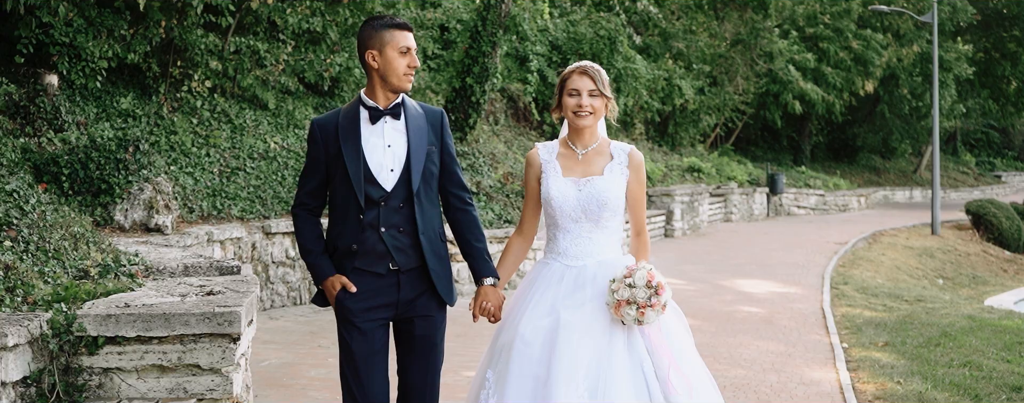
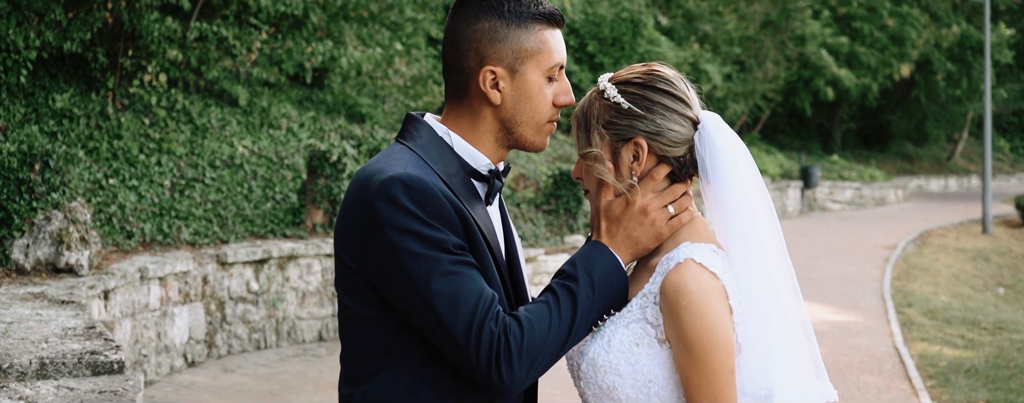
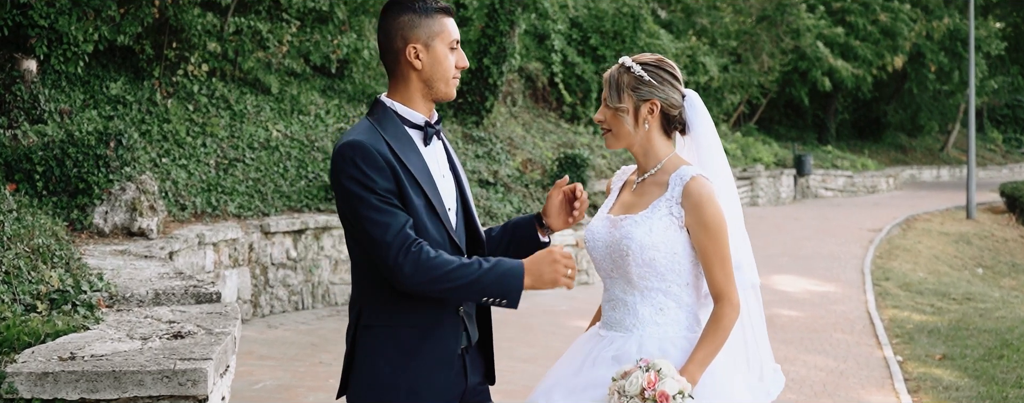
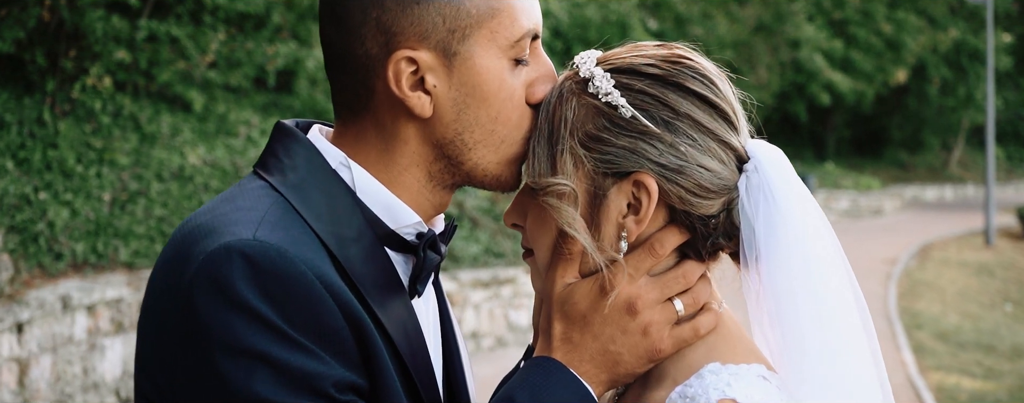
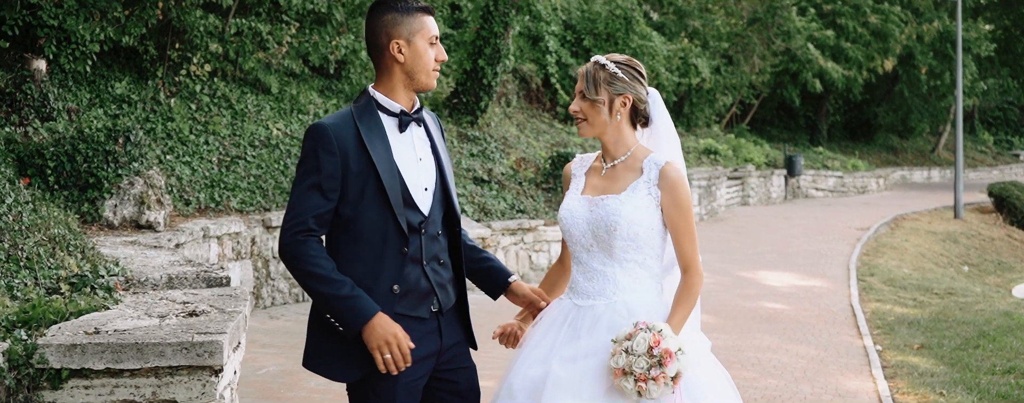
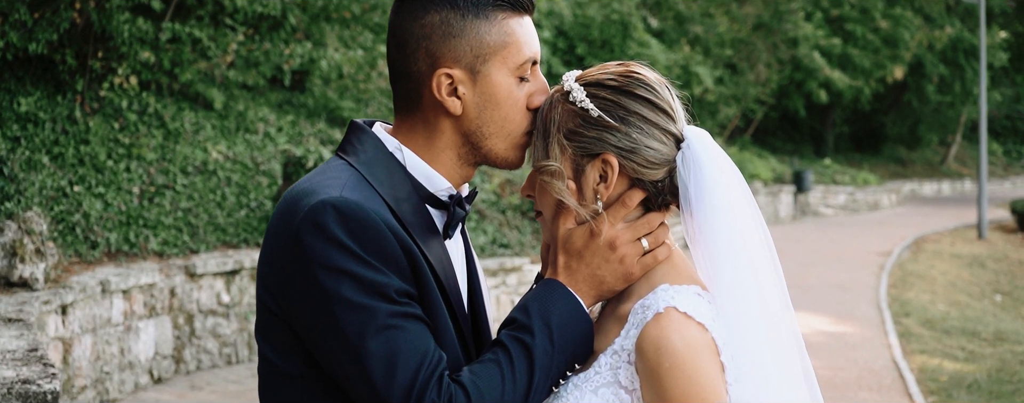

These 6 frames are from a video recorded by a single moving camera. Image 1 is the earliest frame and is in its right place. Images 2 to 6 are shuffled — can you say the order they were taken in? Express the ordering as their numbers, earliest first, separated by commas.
5, 3, 2, 6, 4
